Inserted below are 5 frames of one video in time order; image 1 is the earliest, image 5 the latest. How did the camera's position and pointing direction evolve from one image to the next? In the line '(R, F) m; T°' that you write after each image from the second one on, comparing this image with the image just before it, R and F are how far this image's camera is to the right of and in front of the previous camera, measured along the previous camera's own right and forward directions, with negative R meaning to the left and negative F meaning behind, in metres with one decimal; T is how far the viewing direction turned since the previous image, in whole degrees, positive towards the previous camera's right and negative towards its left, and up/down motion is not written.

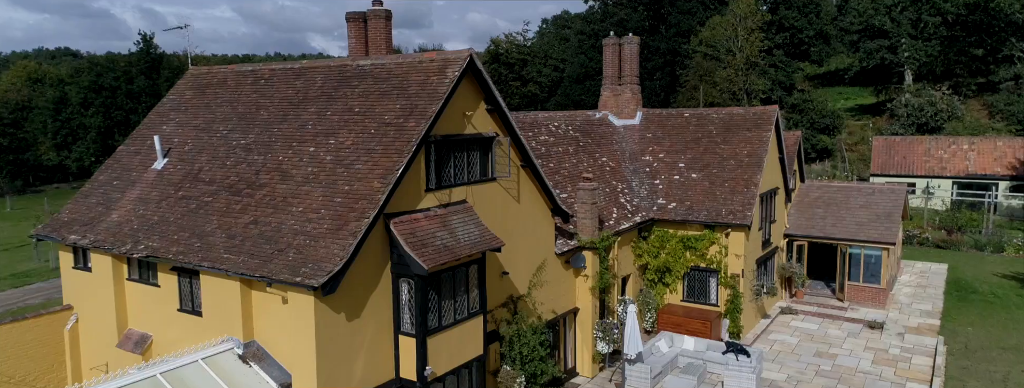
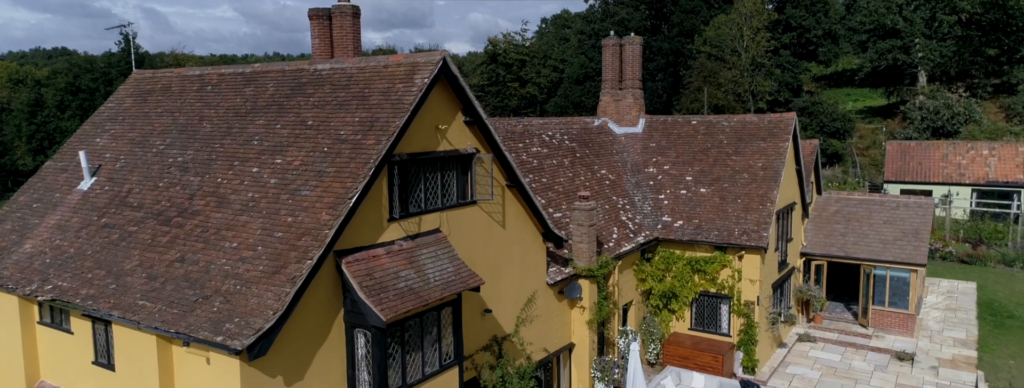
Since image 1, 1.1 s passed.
(+0.3, +2.3) m; 0°
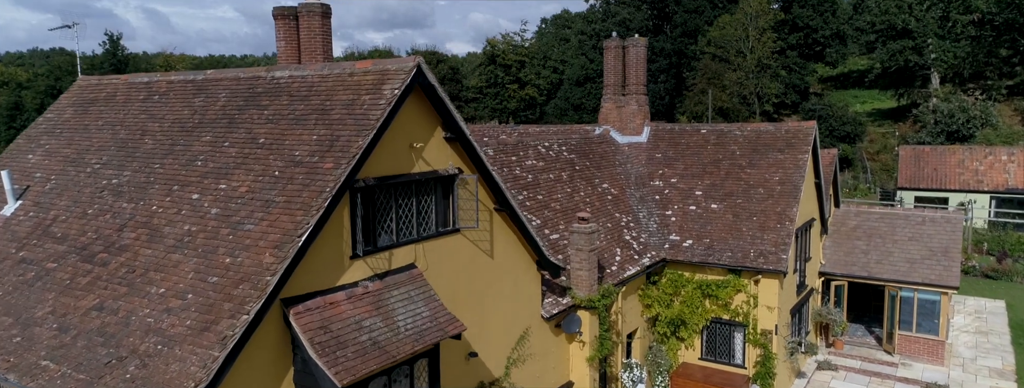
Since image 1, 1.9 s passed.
(+0.2, +1.9) m; 0°
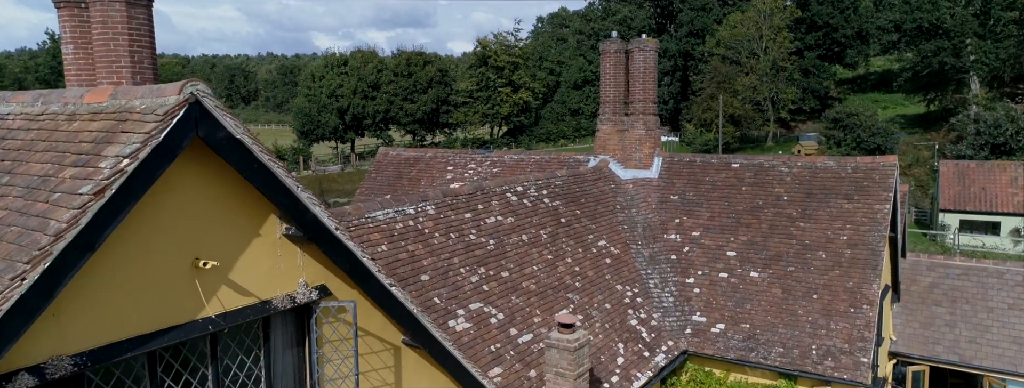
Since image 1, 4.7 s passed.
(+0.8, +5.7) m; 0°
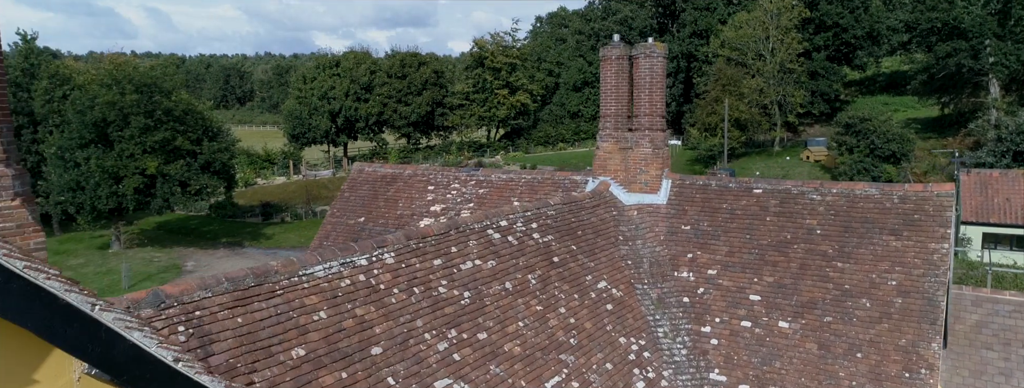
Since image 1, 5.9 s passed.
(+0.3, +2.3) m; 0°
